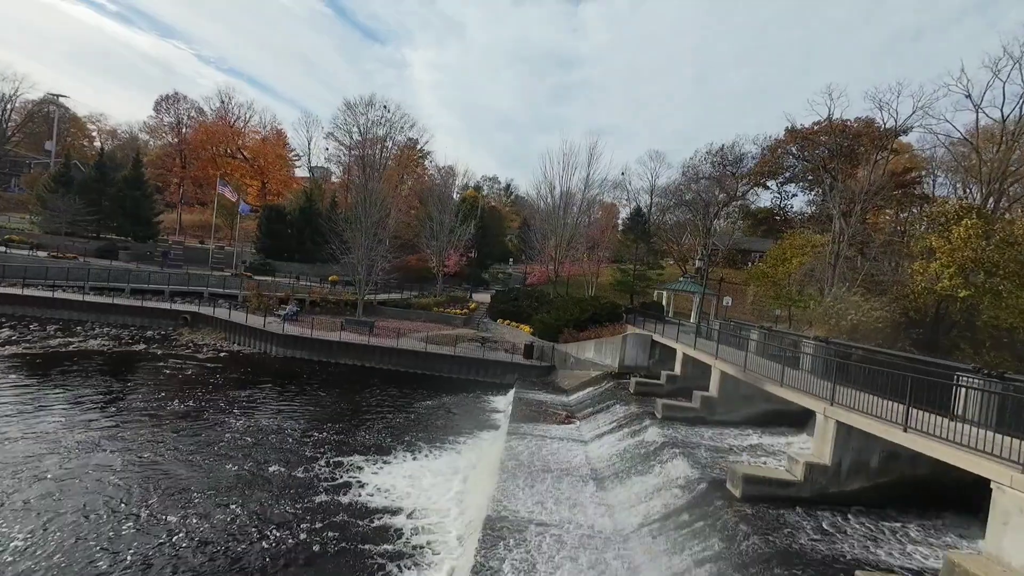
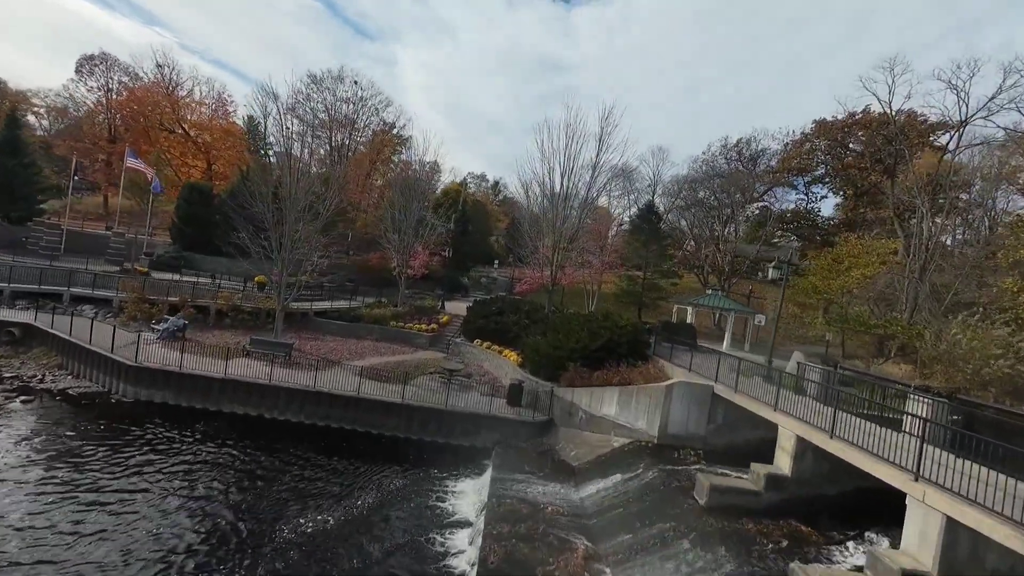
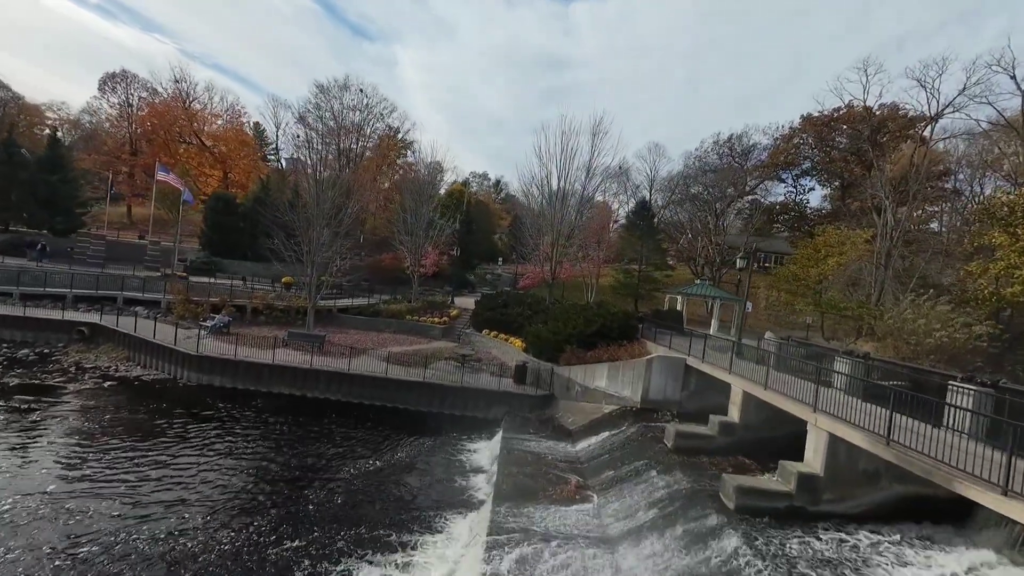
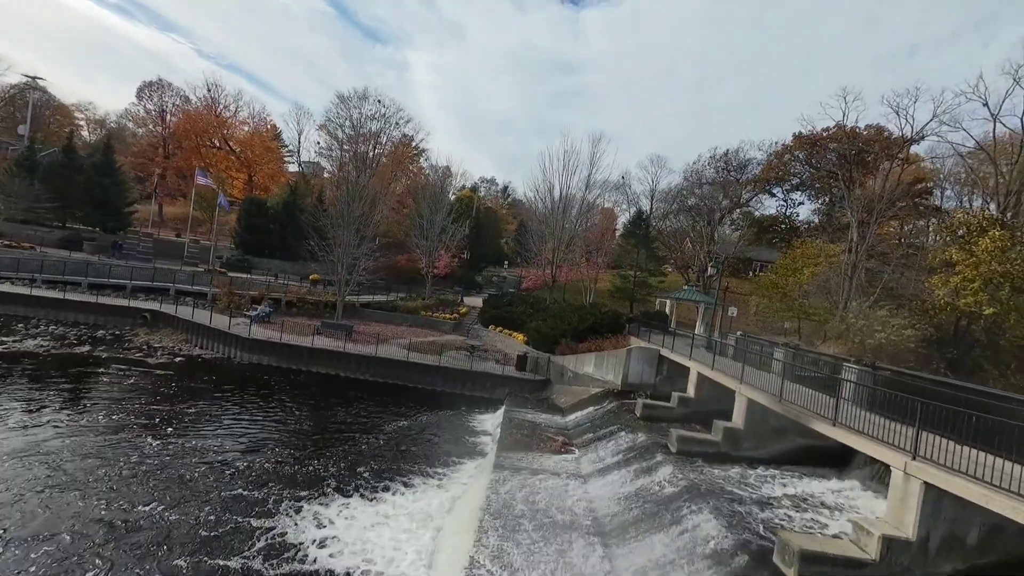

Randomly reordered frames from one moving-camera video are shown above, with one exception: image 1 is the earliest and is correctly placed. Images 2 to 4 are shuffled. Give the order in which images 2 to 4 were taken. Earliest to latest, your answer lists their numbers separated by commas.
4, 3, 2
